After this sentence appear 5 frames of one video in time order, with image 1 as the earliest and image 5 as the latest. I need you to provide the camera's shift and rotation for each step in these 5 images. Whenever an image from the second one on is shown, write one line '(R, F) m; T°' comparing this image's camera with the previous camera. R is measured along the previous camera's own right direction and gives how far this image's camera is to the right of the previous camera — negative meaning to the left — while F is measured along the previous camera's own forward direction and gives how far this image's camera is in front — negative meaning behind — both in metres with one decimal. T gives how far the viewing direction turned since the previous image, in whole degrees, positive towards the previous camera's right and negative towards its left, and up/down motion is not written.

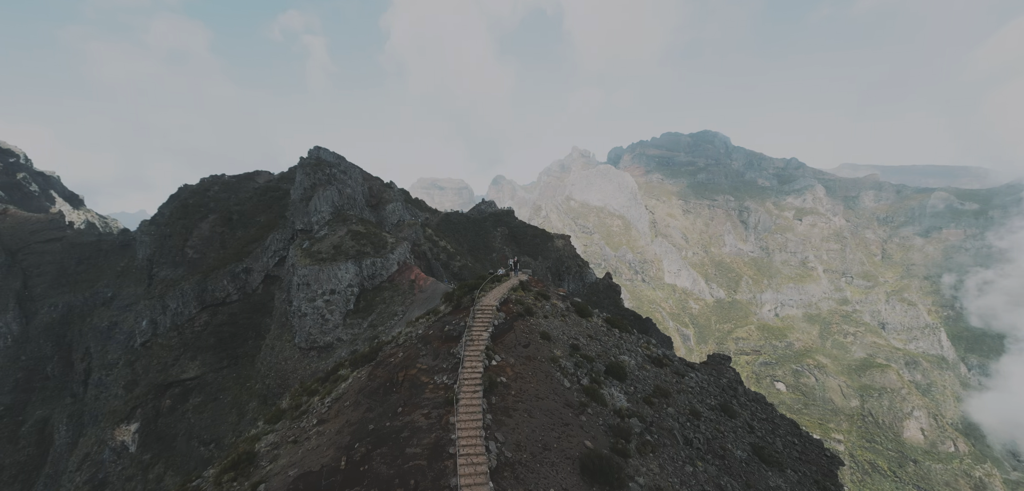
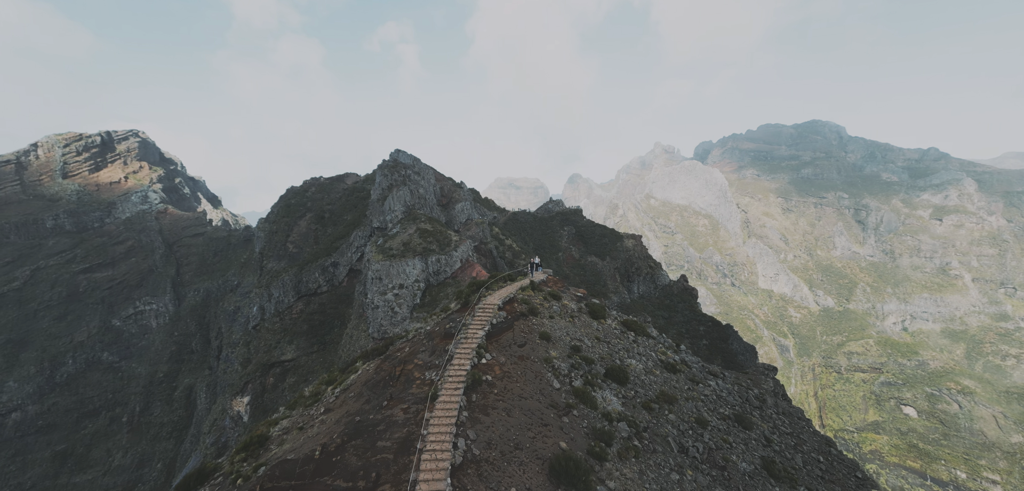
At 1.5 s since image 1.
(+4.9, -0.6) m; -11°
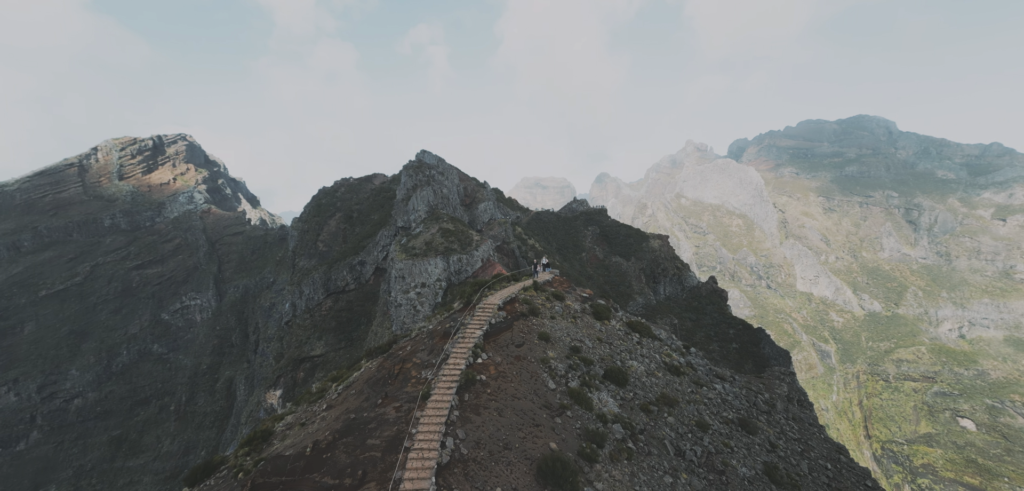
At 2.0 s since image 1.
(+1.8, -0.1) m; -4°
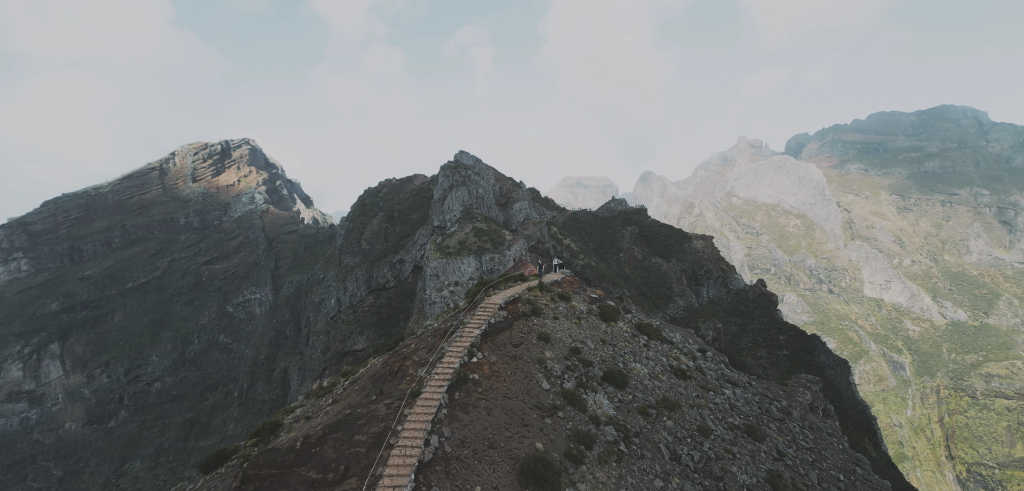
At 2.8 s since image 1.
(+2.7, +0.2) m; -6°
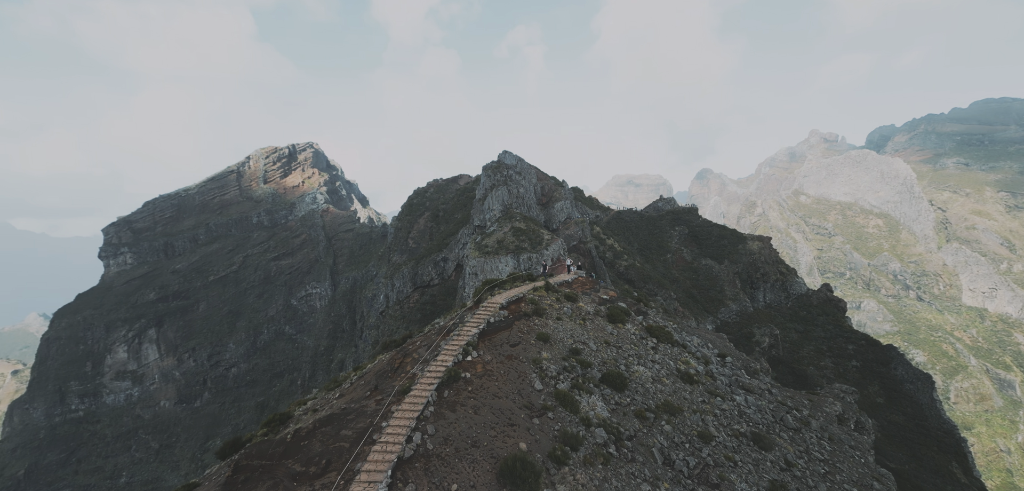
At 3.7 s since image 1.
(+3.1, +0.3) m; -7°
